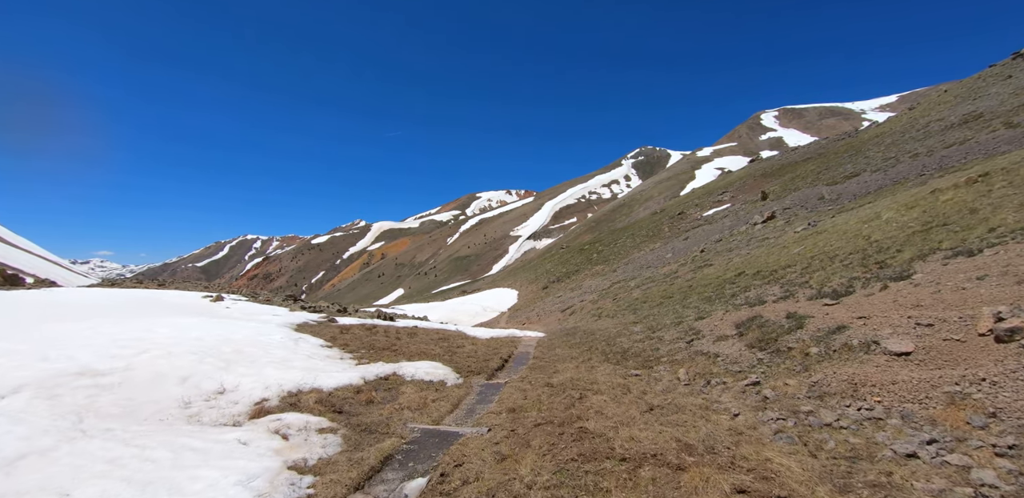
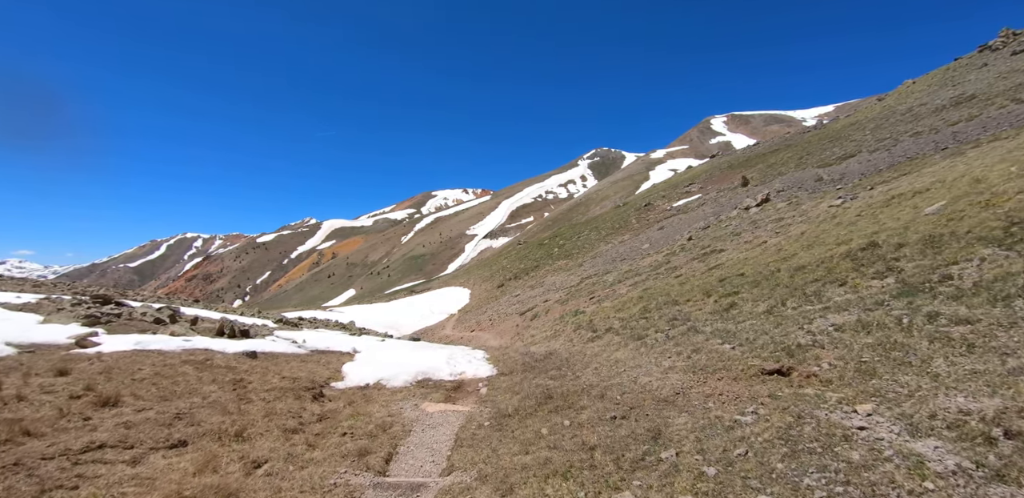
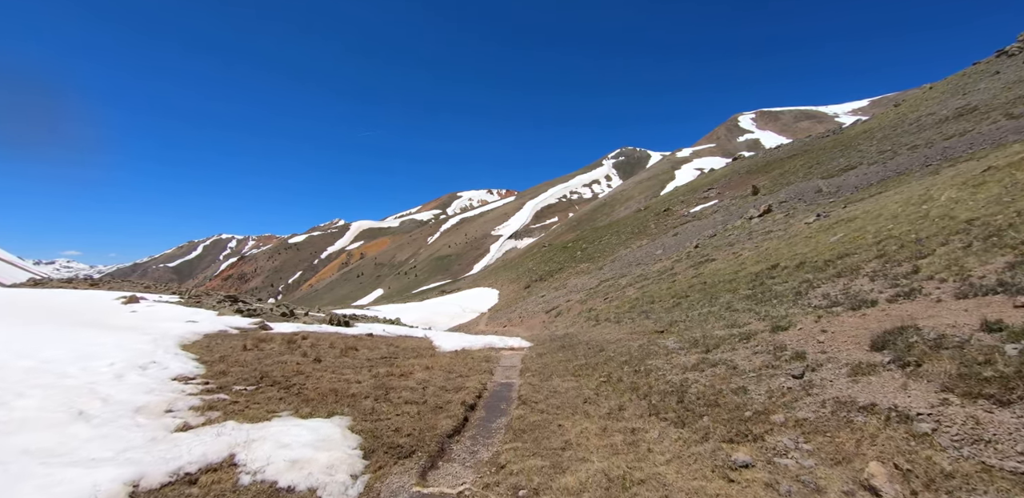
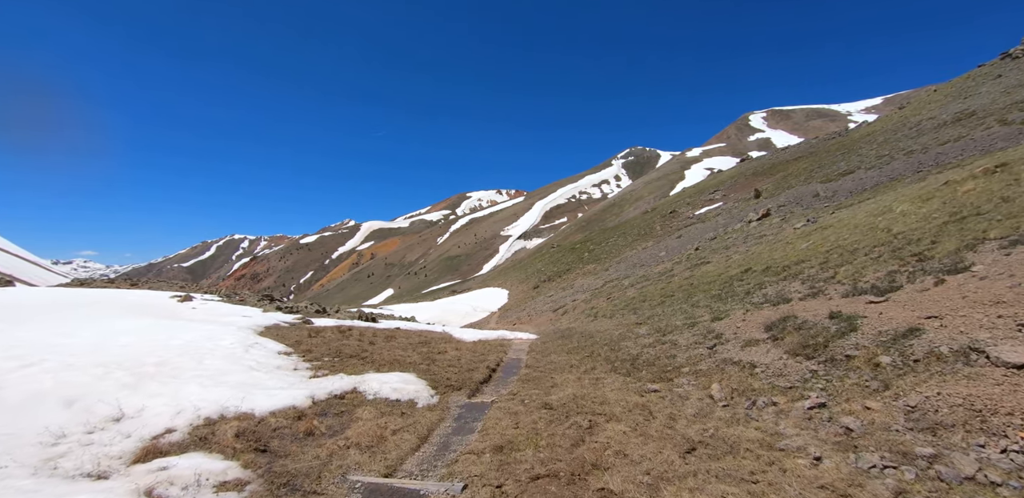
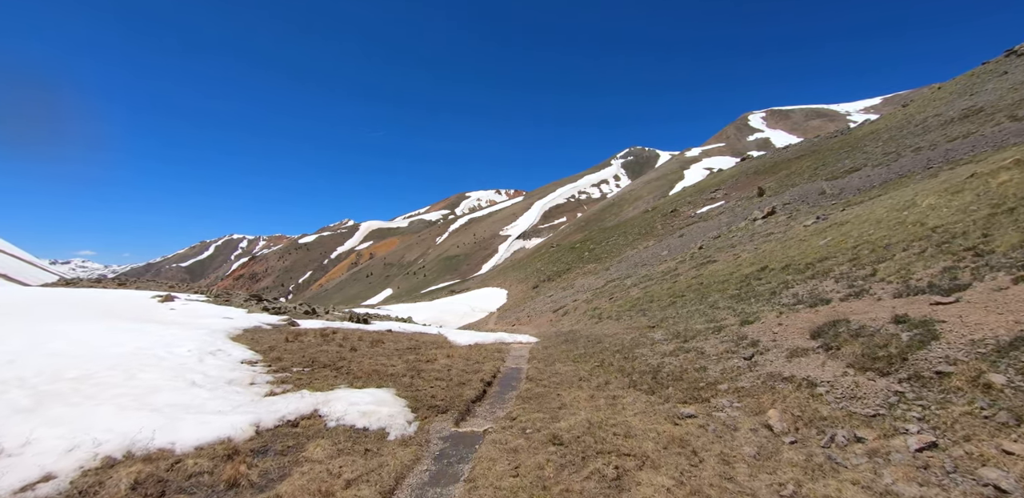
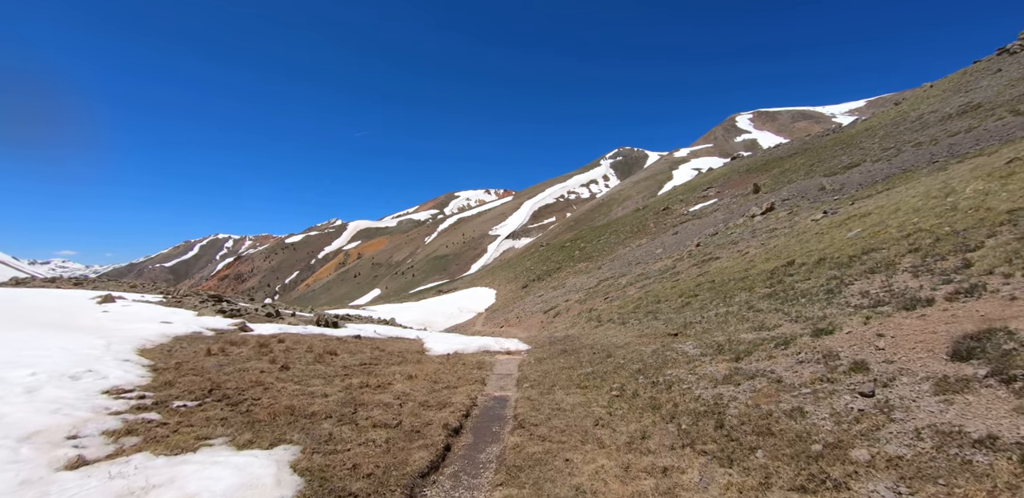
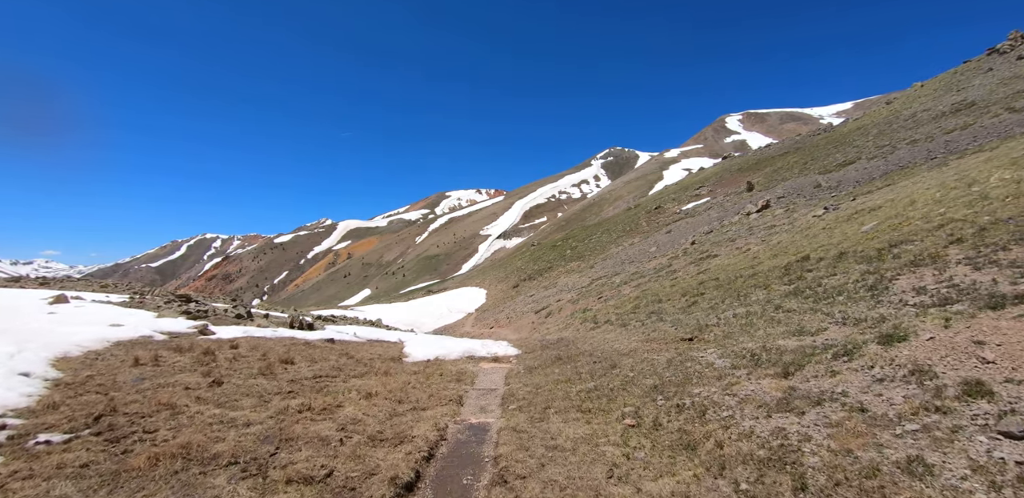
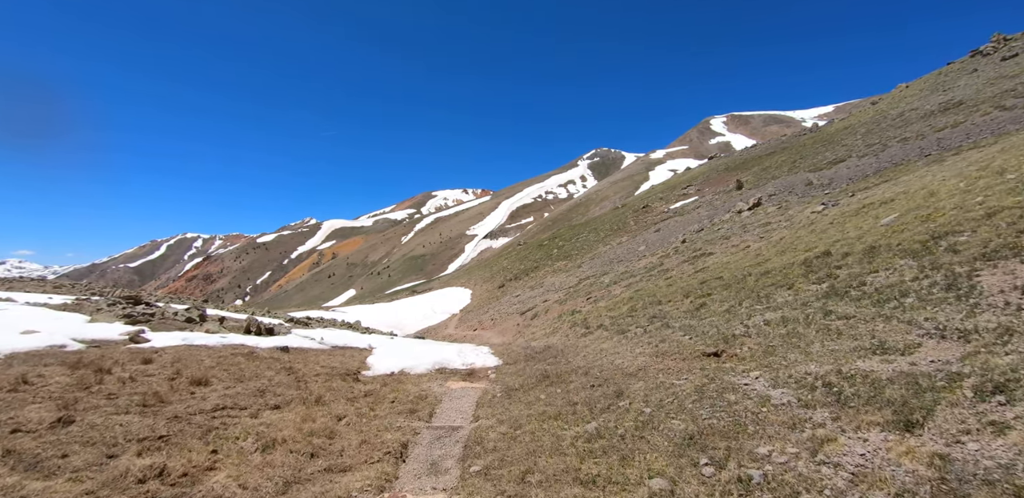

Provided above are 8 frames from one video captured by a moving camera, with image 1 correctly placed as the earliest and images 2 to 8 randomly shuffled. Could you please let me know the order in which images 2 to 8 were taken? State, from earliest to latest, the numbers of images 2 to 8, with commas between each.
4, 5, 3, 6, 7, 8, 2
